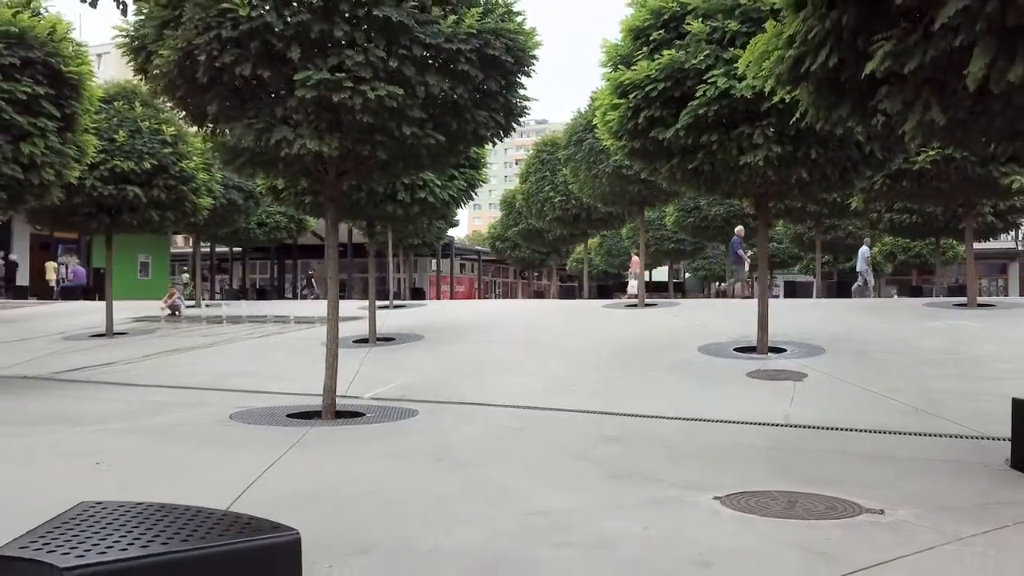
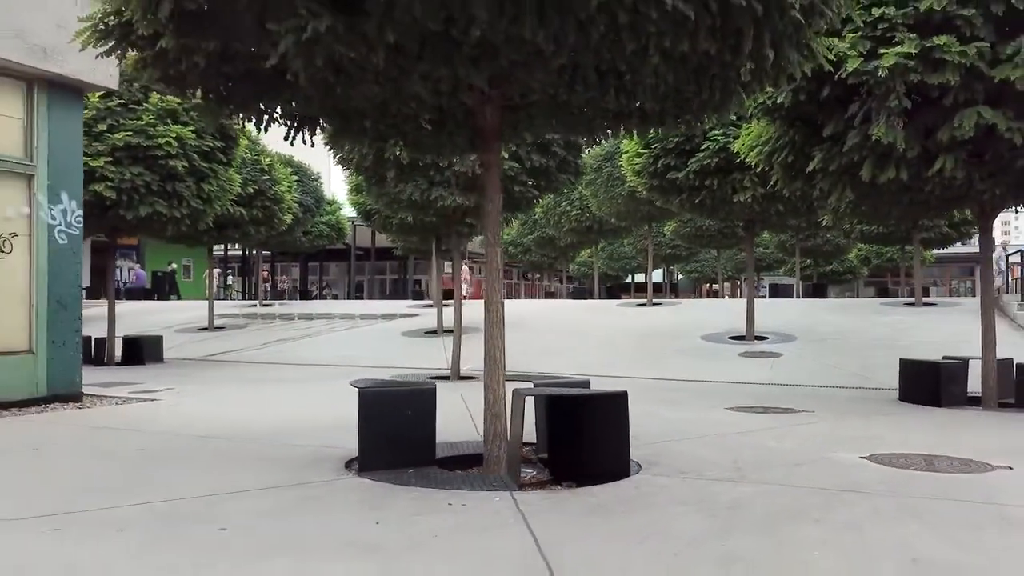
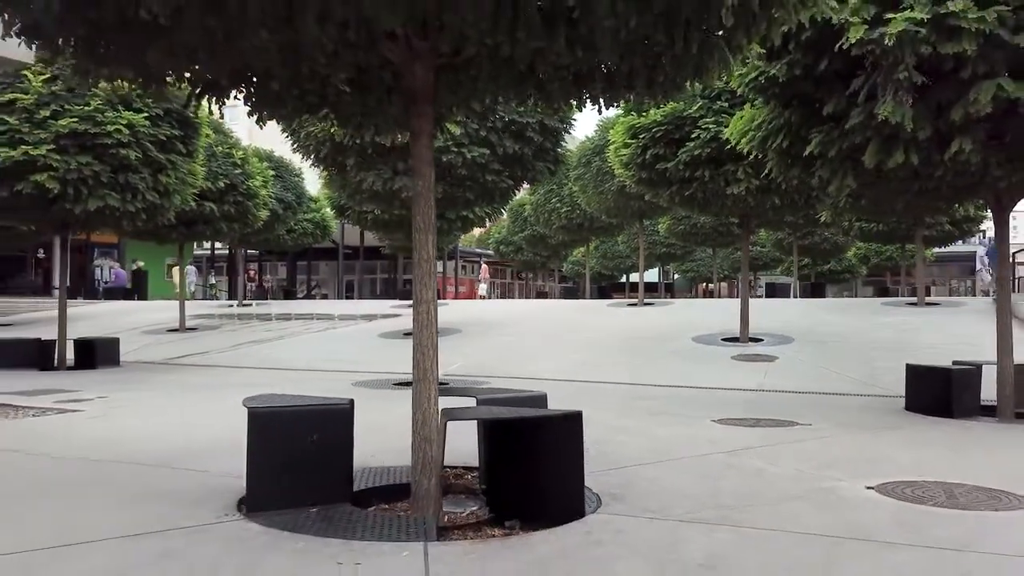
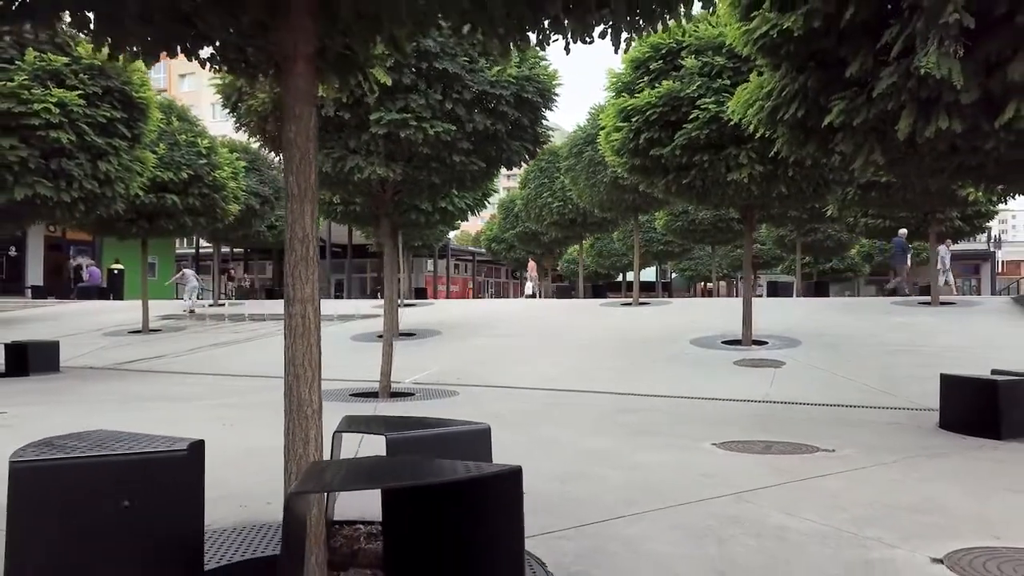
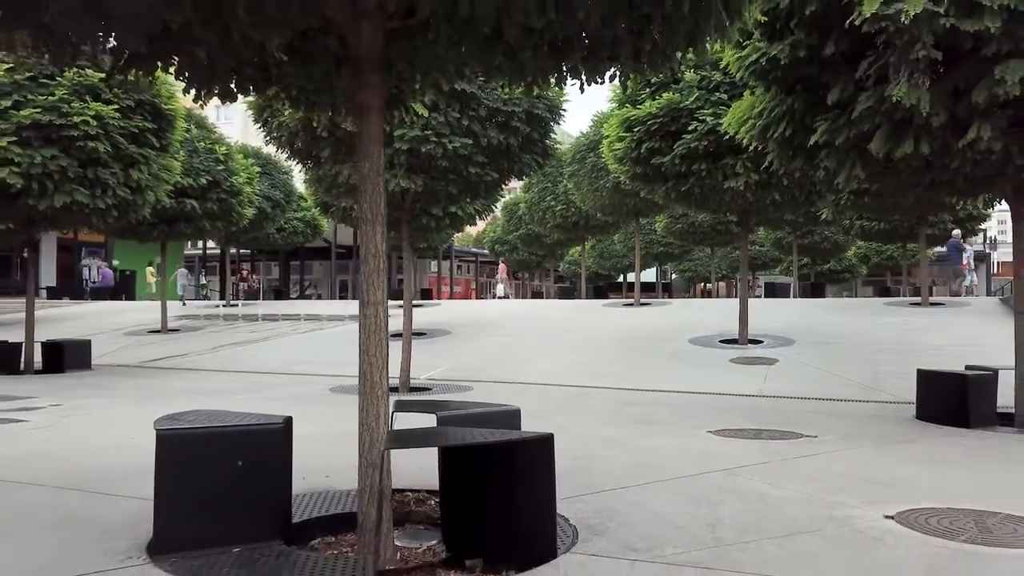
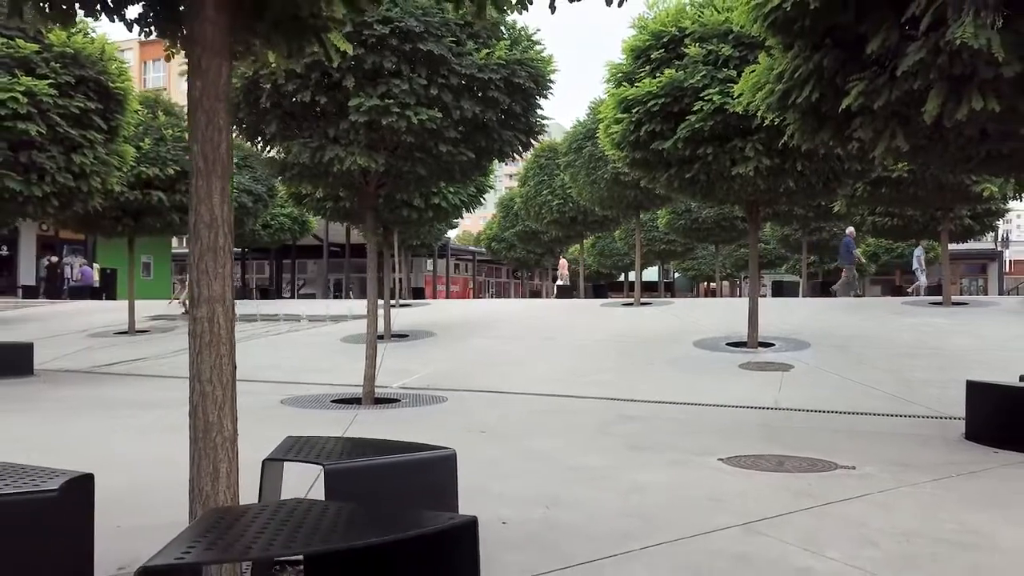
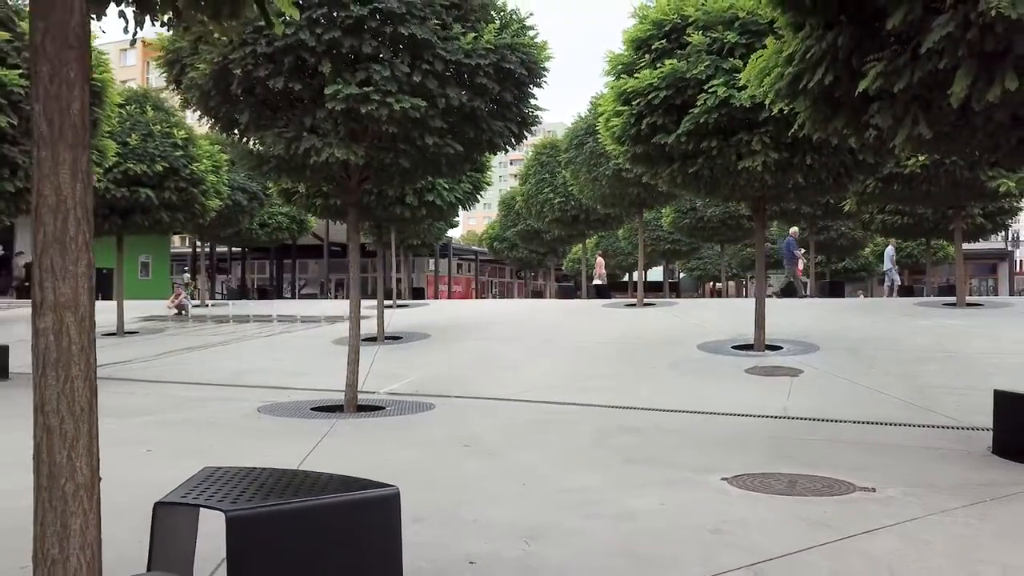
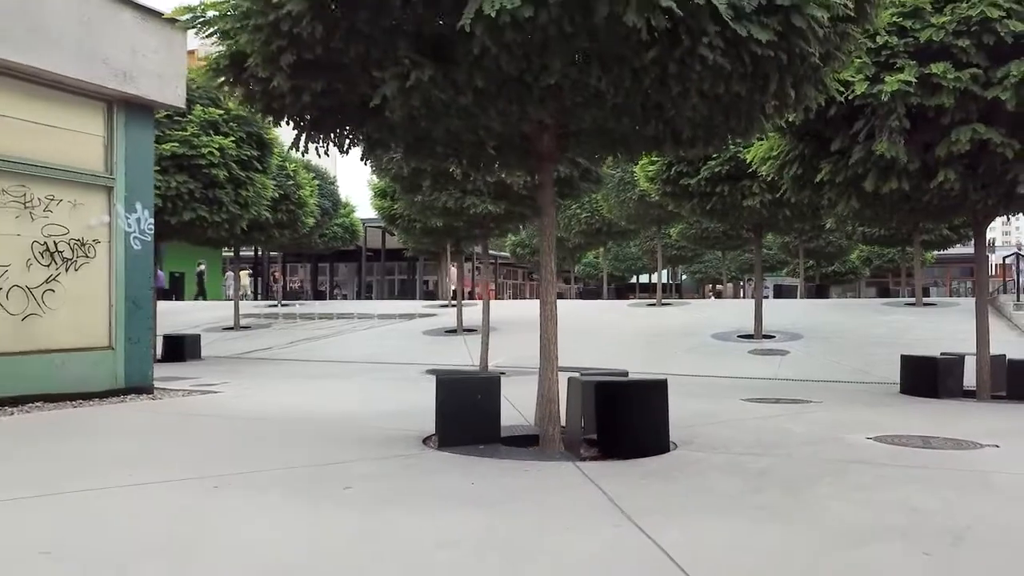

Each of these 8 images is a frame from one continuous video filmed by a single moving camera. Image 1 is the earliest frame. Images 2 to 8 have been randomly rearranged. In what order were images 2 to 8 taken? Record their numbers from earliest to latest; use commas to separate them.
7, 6, 4, 5, 3, 2, 8
